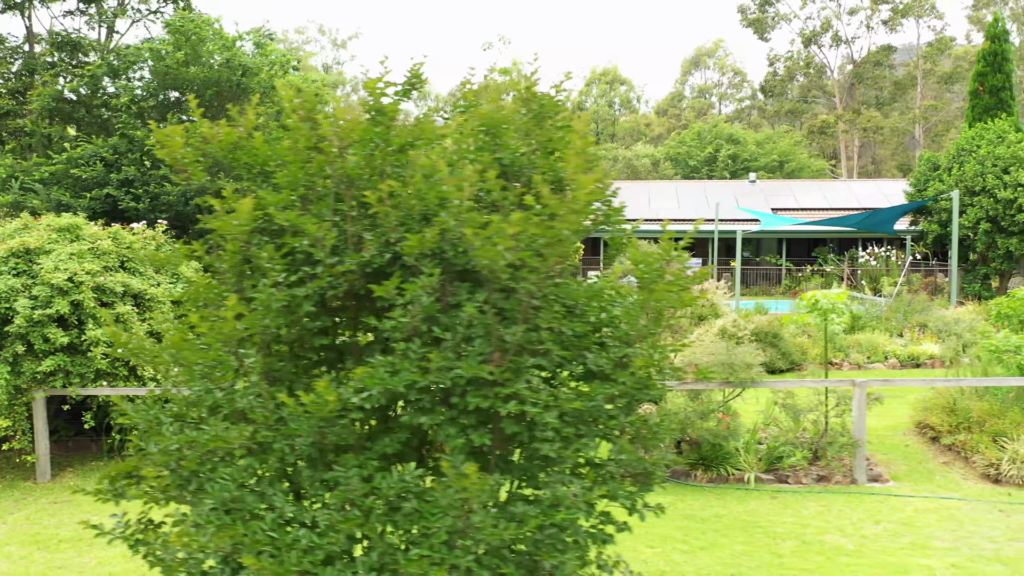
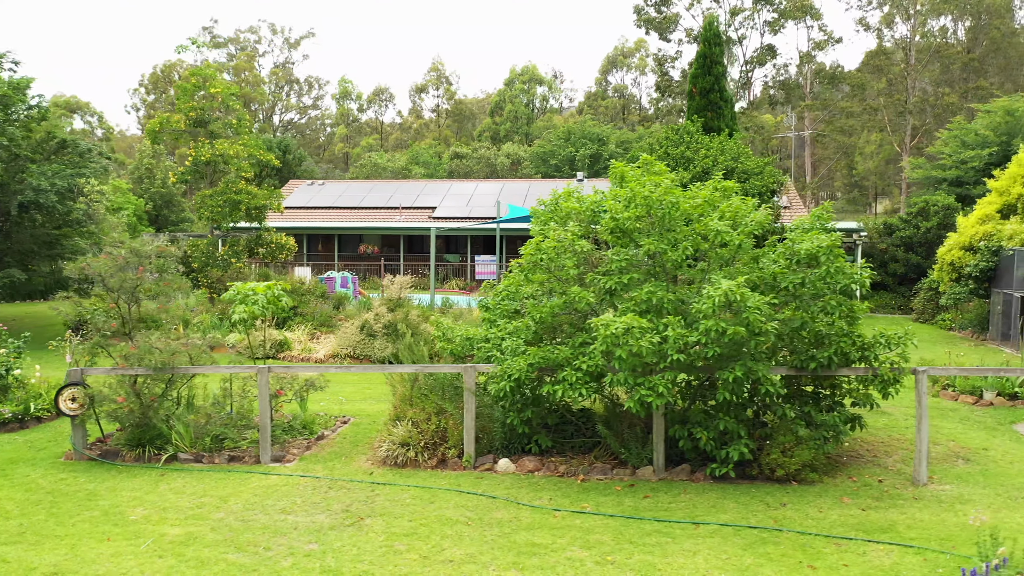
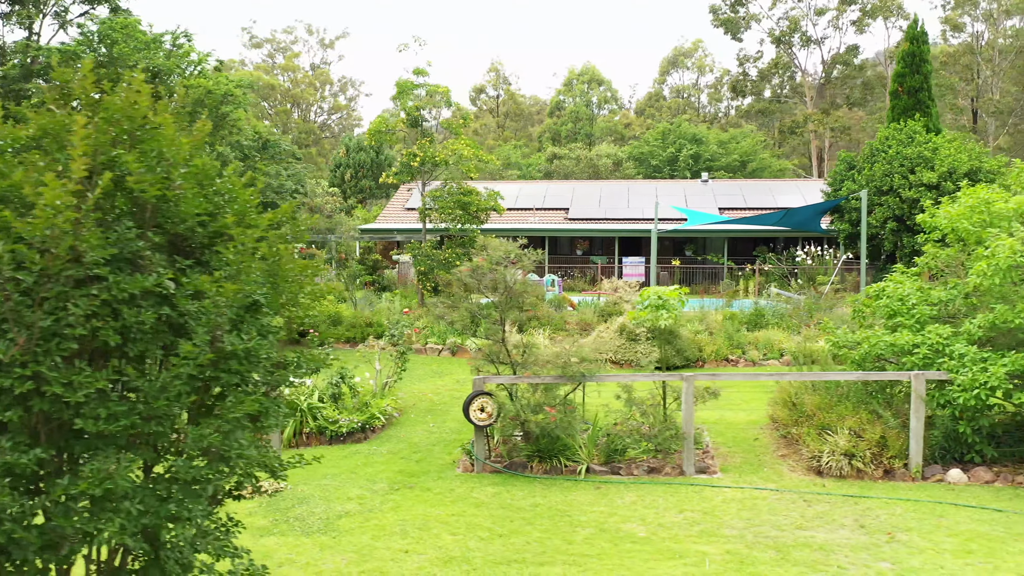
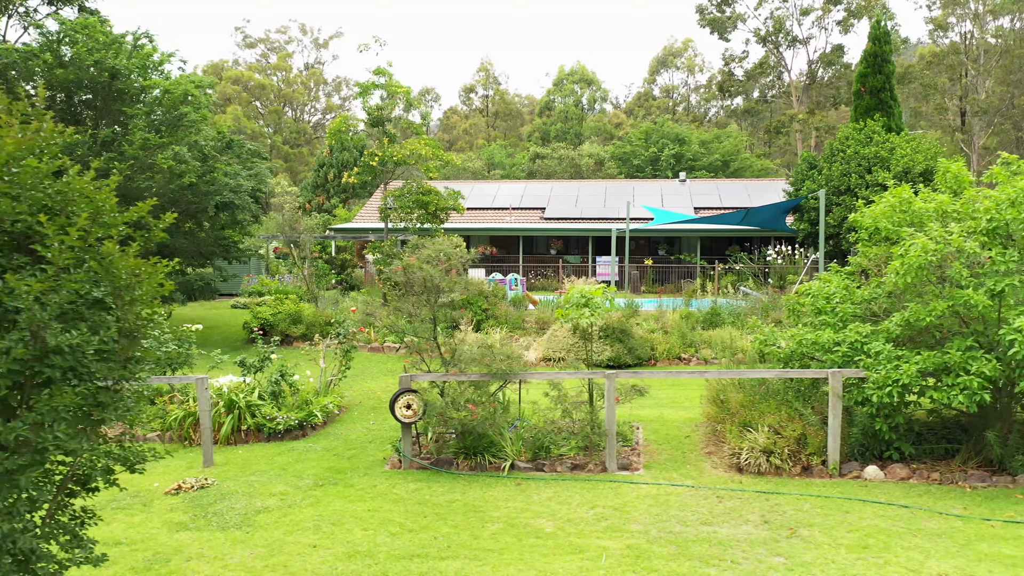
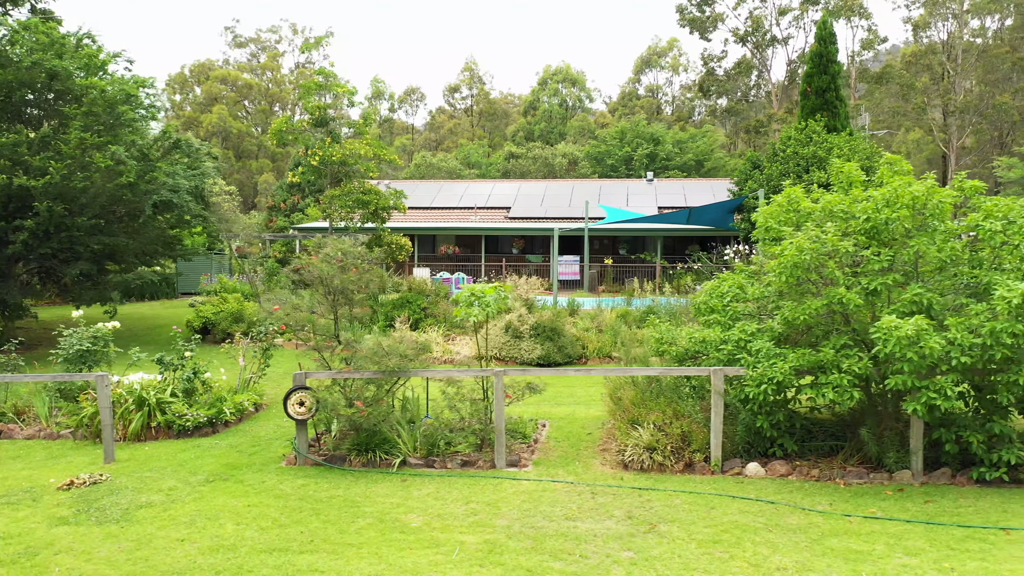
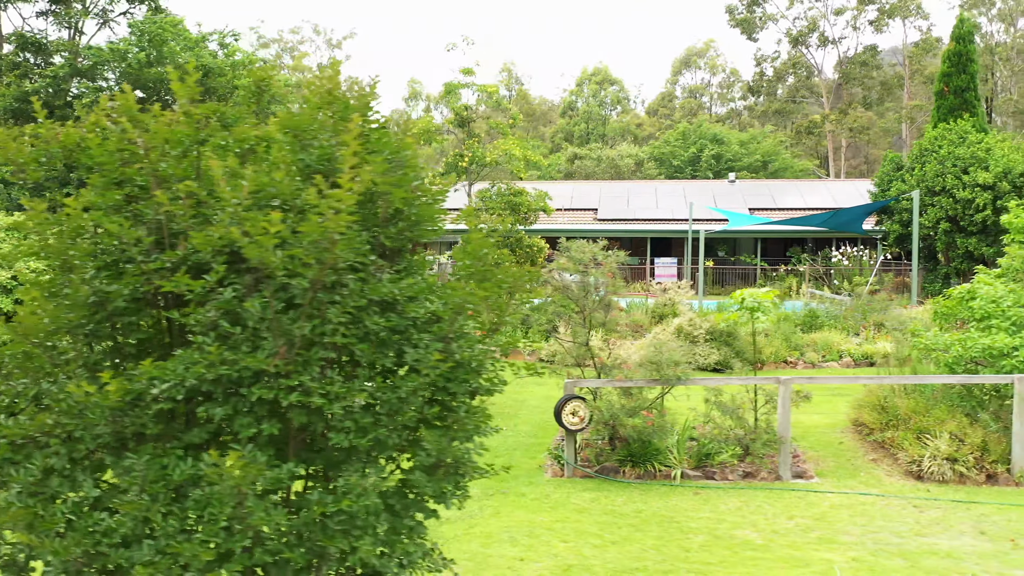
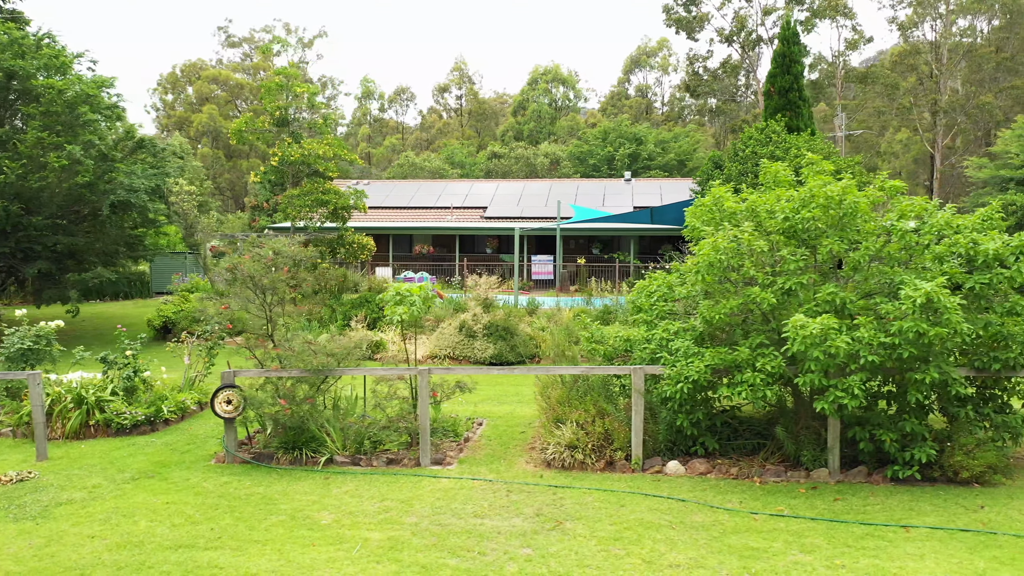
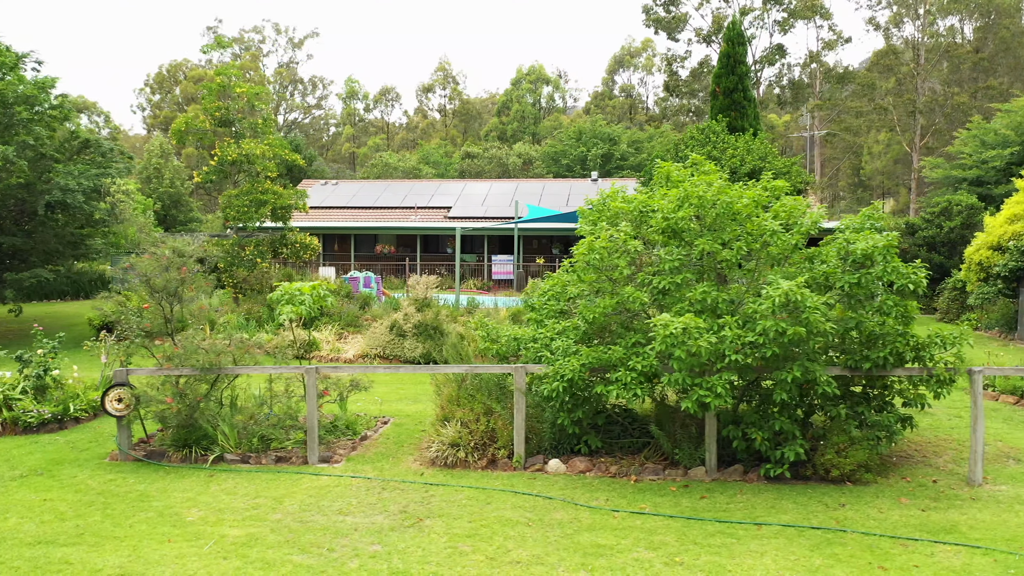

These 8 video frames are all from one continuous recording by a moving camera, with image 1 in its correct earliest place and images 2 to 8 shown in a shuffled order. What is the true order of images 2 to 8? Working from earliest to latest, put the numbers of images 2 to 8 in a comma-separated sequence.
6, 3, 4, 5, 7, 8, 2
